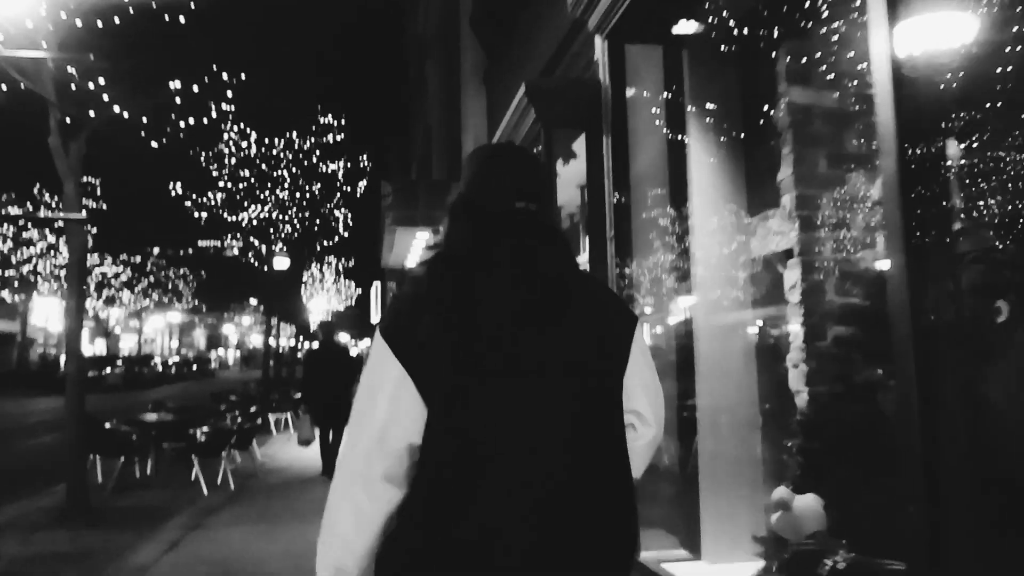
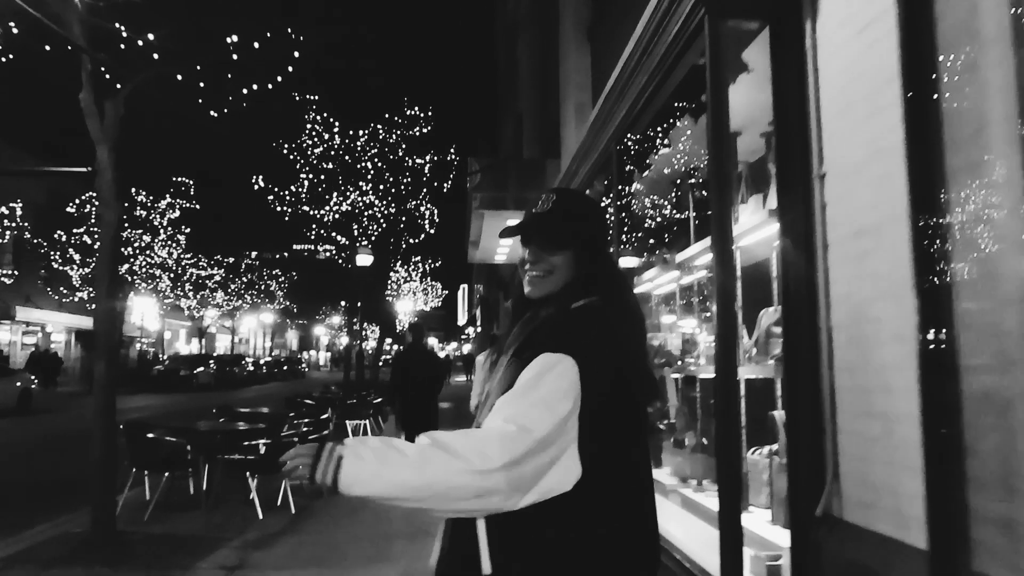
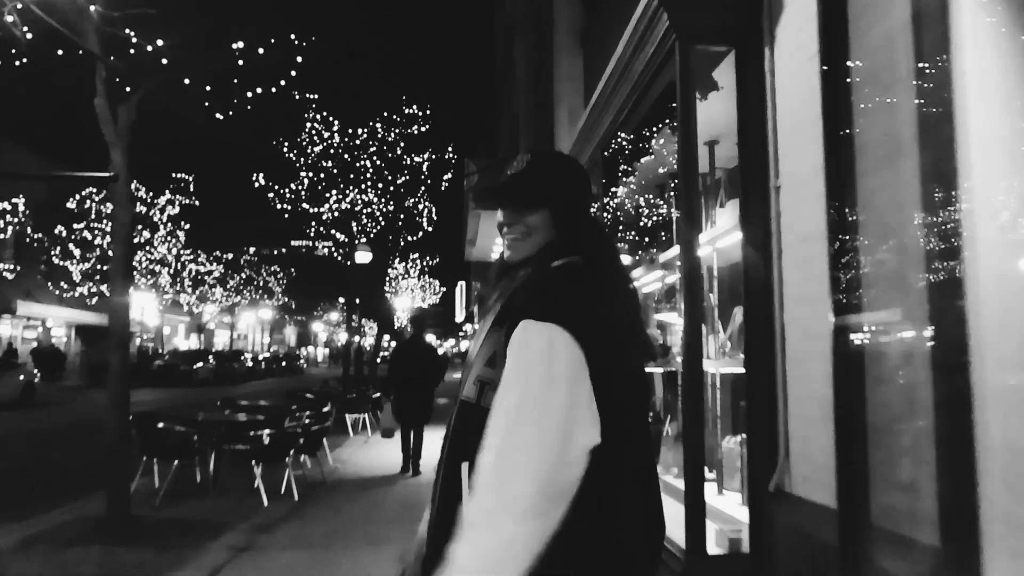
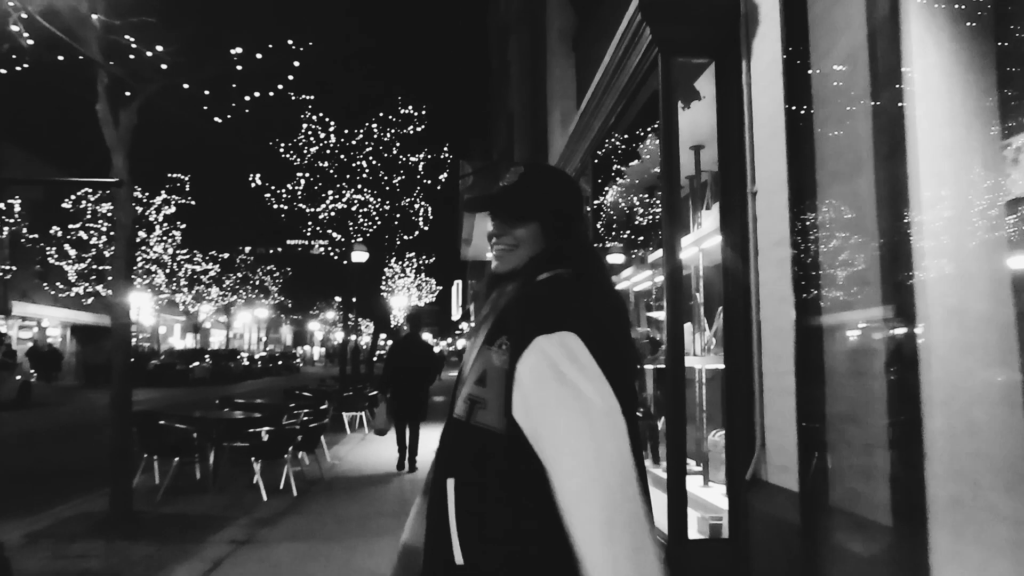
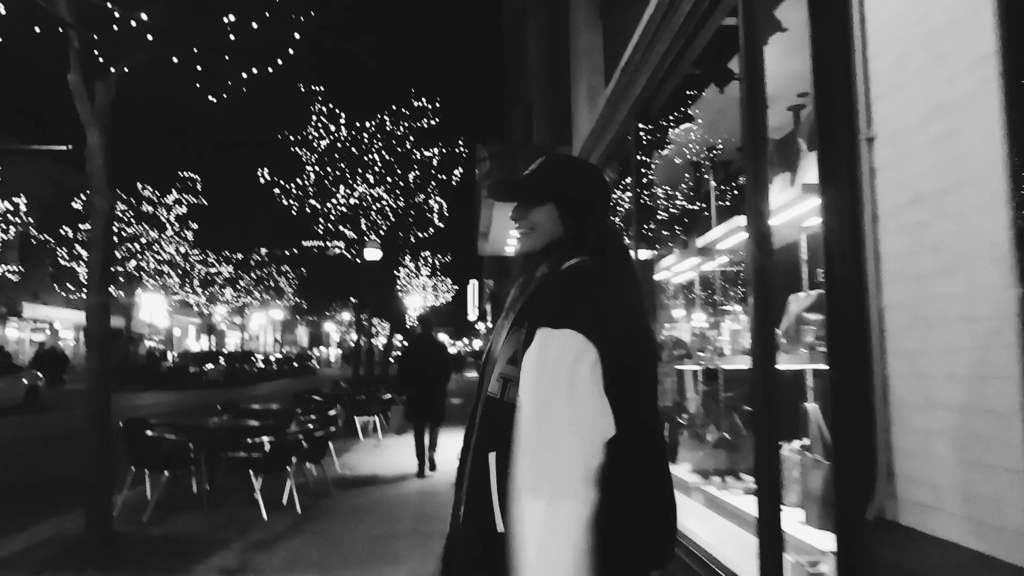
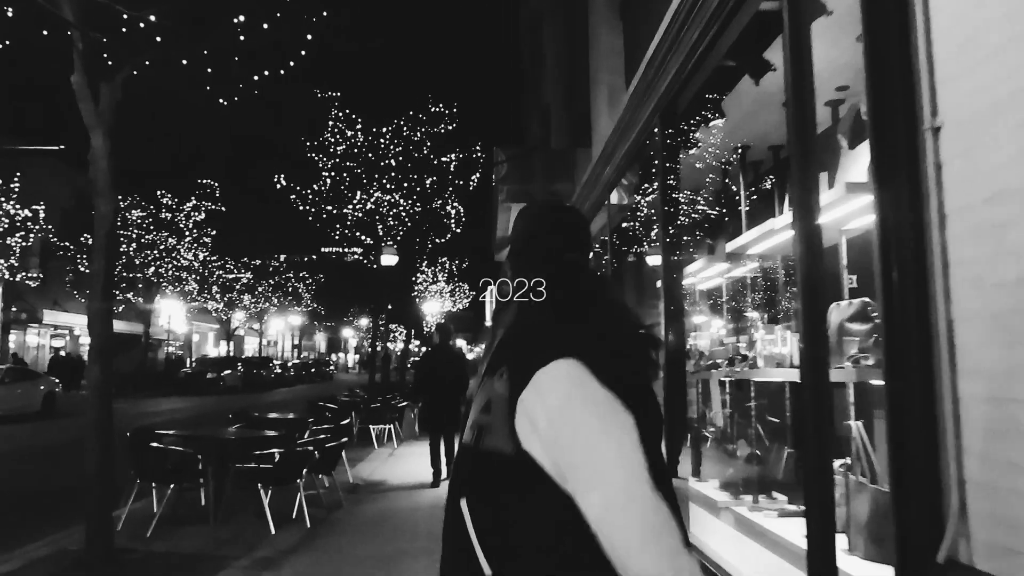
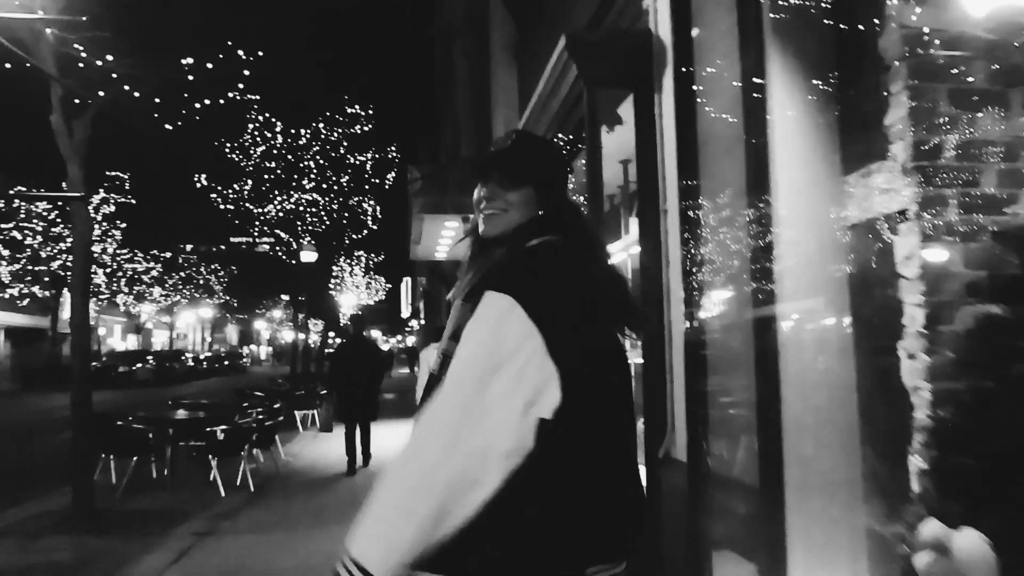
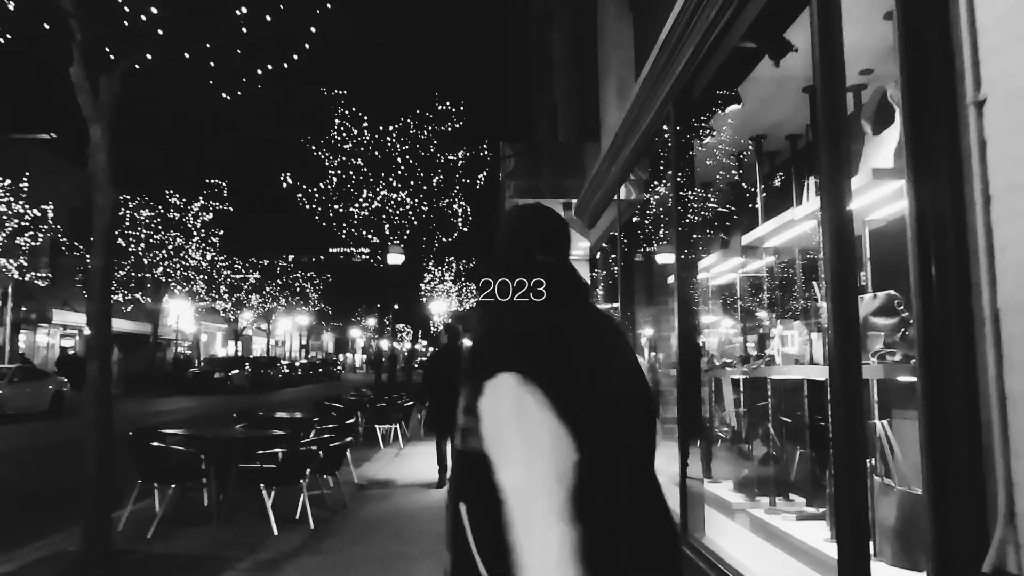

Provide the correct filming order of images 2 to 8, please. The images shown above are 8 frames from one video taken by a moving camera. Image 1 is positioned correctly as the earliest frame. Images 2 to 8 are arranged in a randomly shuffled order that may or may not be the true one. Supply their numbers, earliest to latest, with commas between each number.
7, 4, 3, 2, 5, 6, 8
